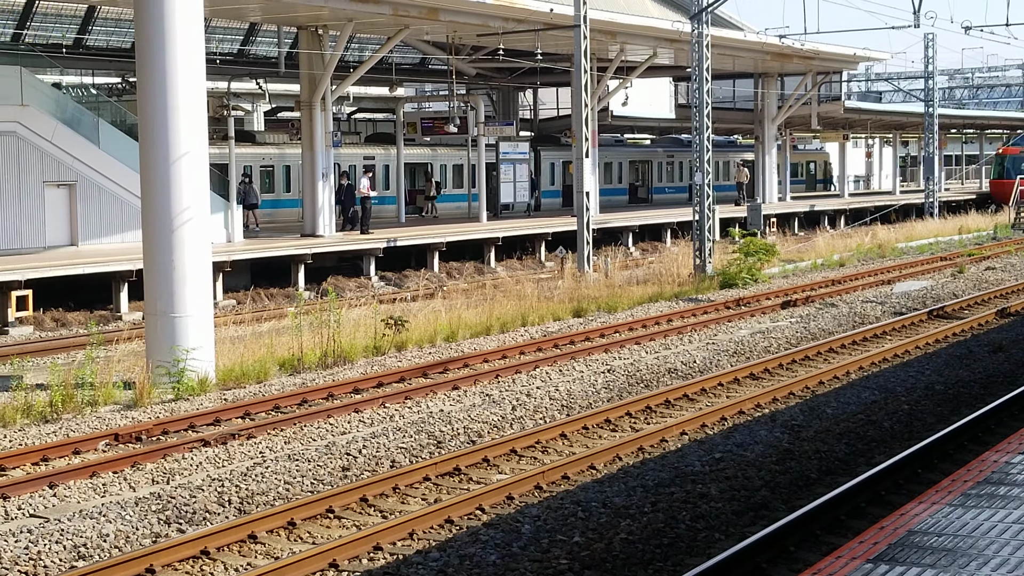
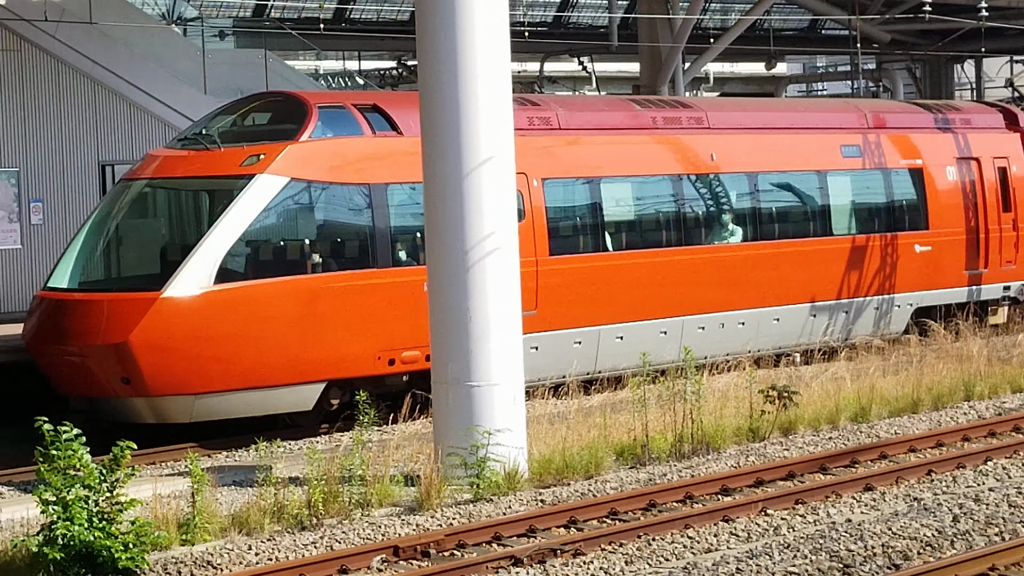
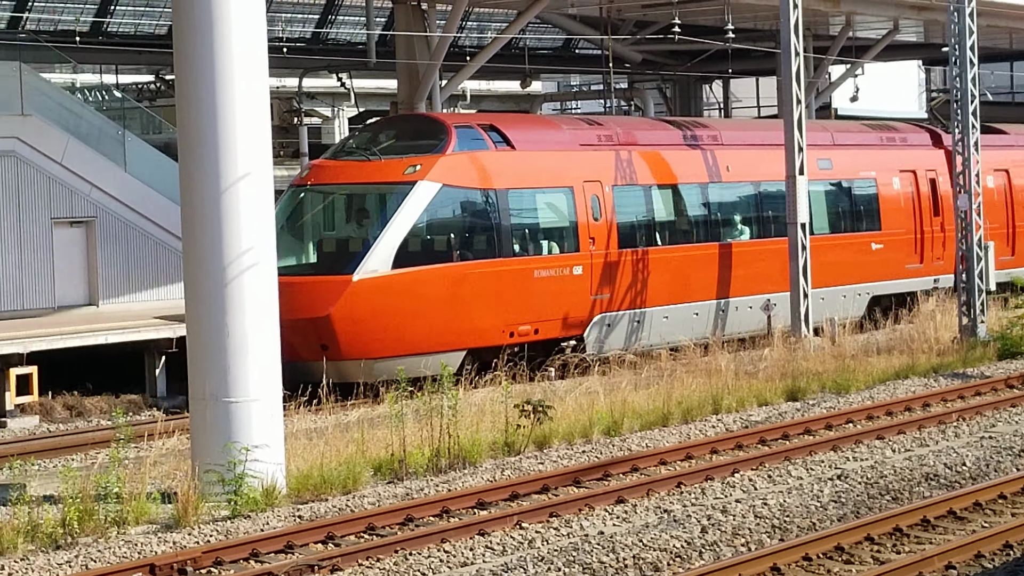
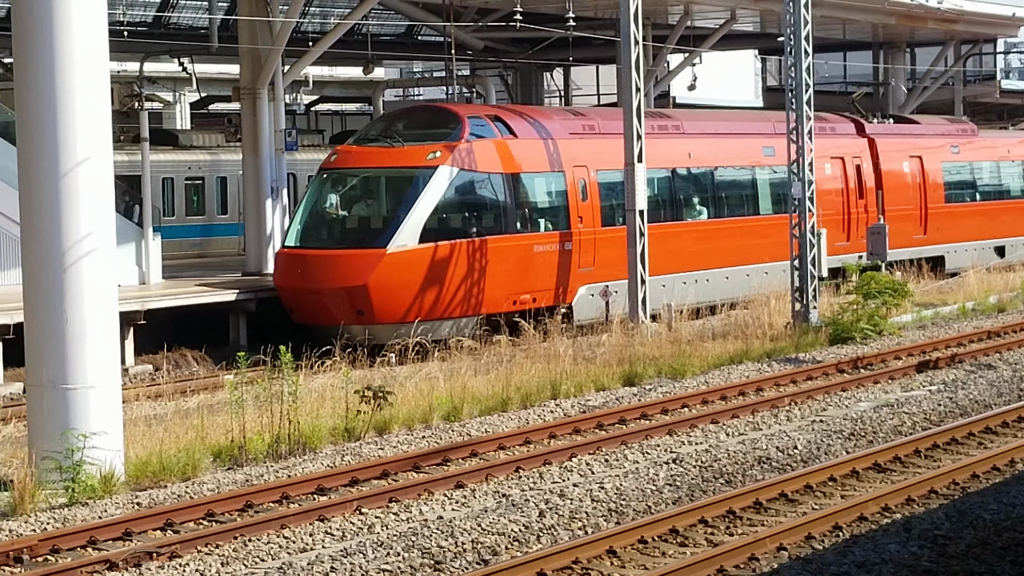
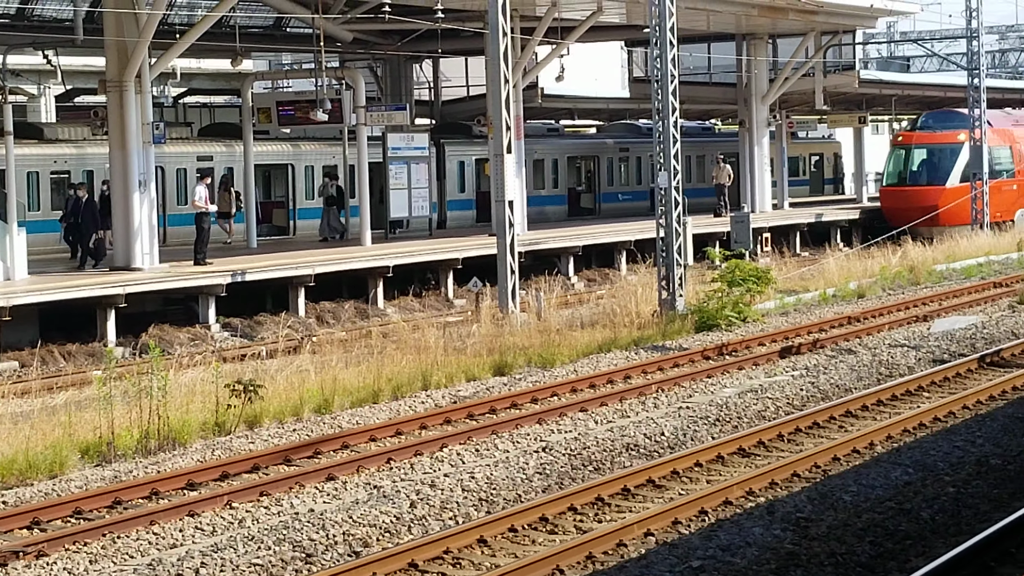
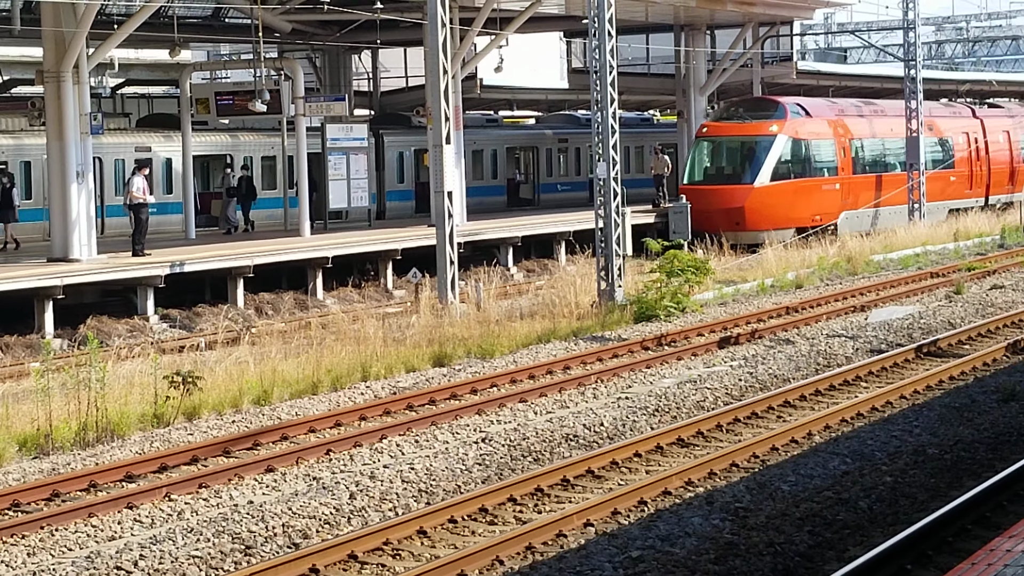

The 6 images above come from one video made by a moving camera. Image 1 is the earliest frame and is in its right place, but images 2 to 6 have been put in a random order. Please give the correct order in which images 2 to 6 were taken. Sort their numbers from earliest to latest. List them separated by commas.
5, 6, 4, 3, 2
